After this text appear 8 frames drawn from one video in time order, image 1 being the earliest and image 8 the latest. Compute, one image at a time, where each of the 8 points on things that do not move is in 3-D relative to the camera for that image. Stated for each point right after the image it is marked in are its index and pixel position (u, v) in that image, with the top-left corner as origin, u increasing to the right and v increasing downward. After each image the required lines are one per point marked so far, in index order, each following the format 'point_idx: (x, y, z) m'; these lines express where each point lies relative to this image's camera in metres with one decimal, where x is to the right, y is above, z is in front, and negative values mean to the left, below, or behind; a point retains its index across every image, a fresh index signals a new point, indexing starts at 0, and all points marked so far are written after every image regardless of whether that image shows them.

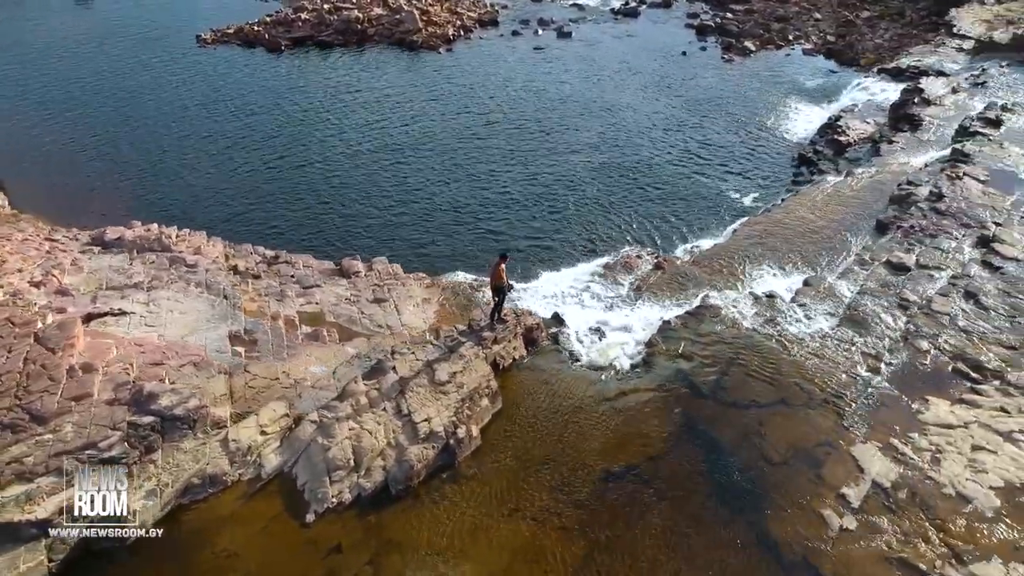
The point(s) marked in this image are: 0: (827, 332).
0: (+4.8, -0.7, +15.0) m
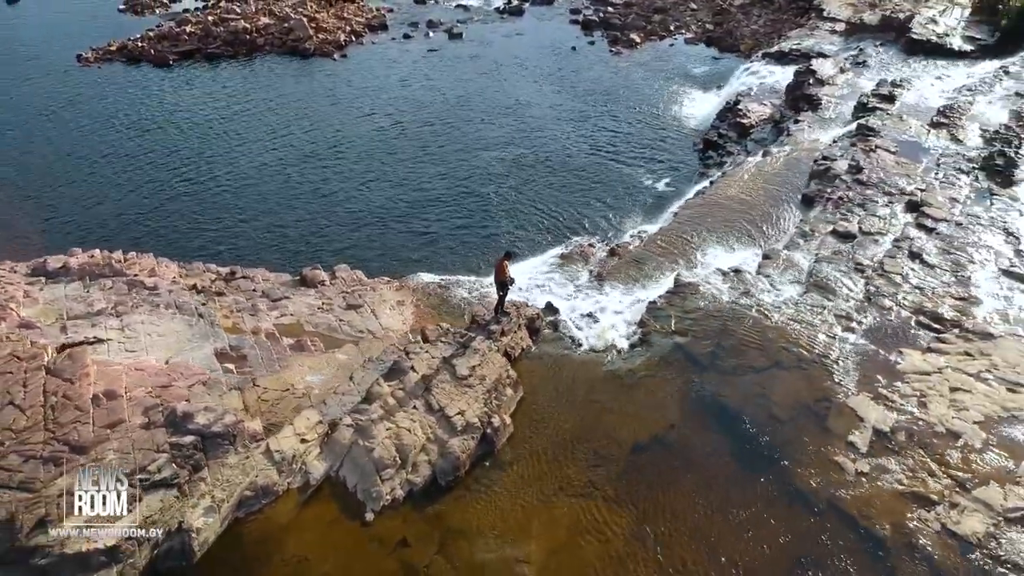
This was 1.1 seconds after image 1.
0: (+4.7, -0.2, +16.3) m
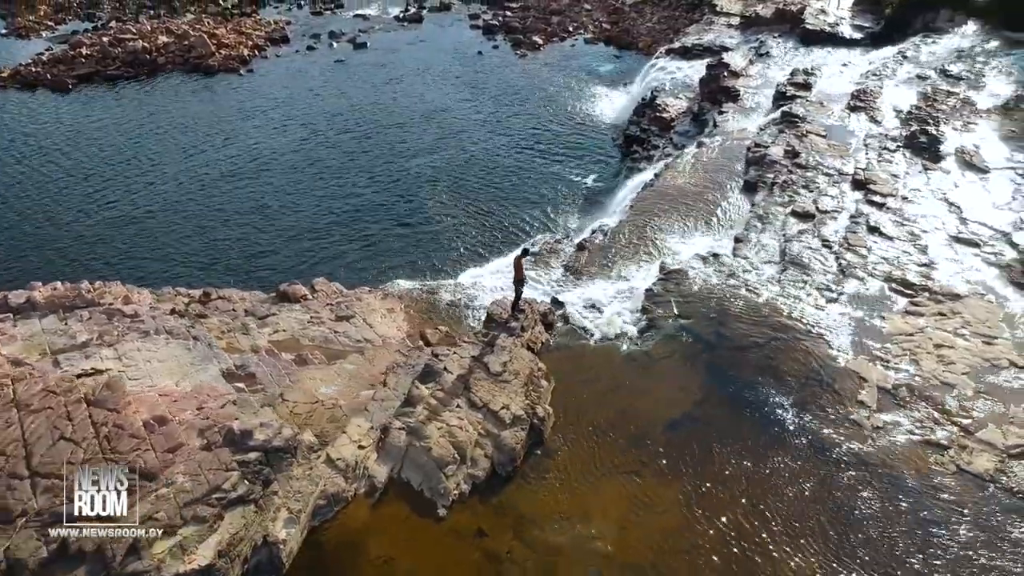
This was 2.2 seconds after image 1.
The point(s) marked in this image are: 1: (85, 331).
0: (+4.7, +0.2, +17.6) m
1: (-8.0, -0.8, +18.6) m
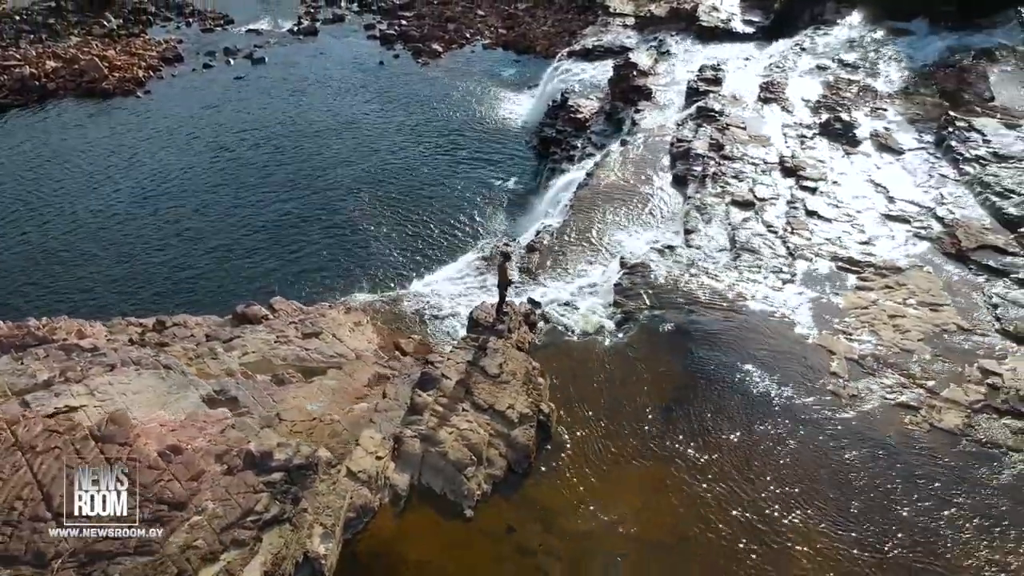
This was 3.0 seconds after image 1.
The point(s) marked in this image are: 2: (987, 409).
0: (+4.2, +0.5, +18.6) m
1: (-8.5, -1.5, +18.1) m
2: (+7.0, -1.8, +14.7) m
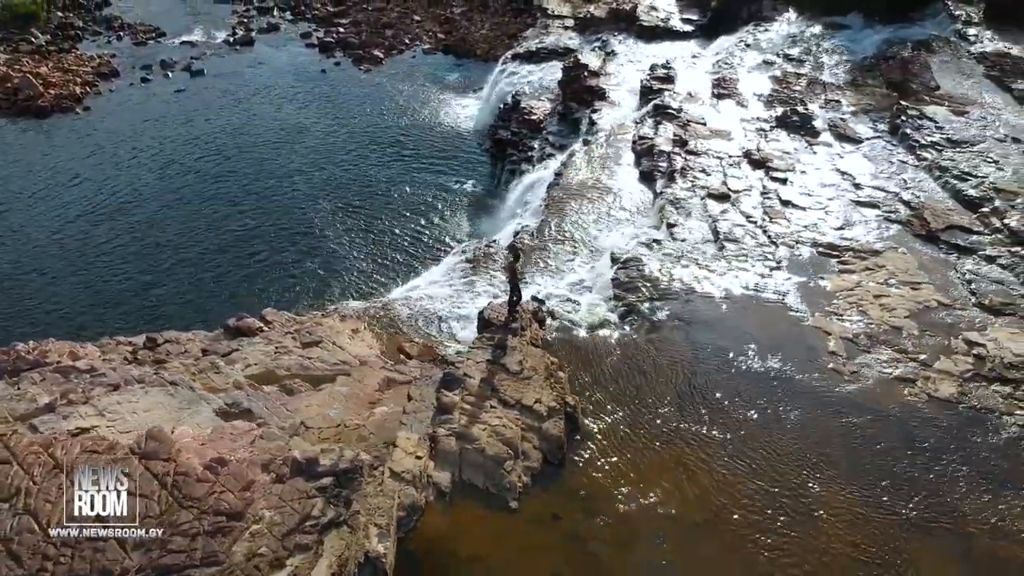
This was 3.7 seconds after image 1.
0: (+4.1, +0.7, +19.4) m
1: (-8.3, -1.9, +17.9) m
2: (+7.4, -1.4, +15.7) m
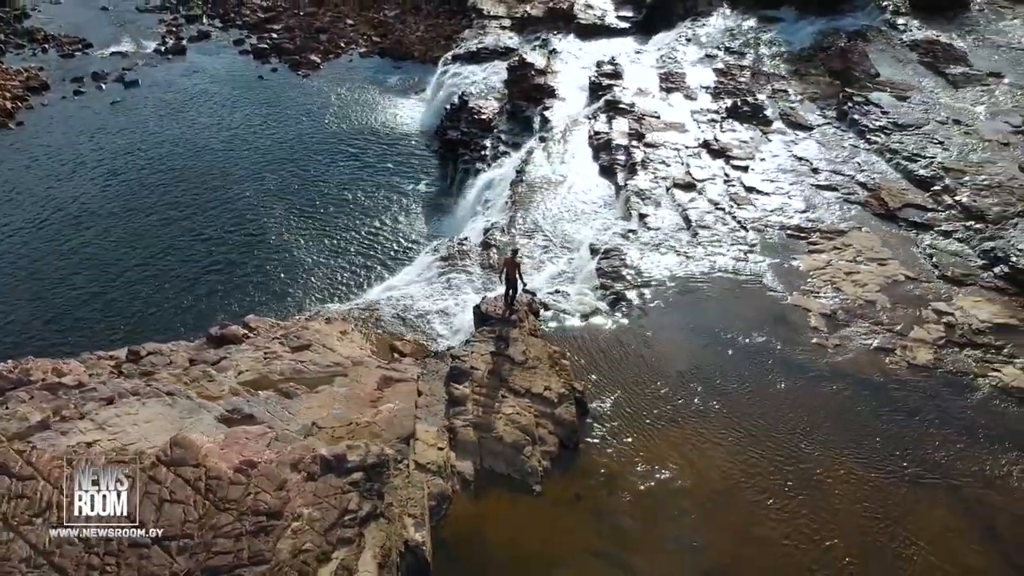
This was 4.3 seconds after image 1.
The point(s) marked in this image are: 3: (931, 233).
0: (+3.7, +1.0, +20.2) m
1: (-8.4, -2.2, +17.7) m
2: (+7.4, -0.9, +16.8) m
3: (+8.3, +1.1, +19.7) m
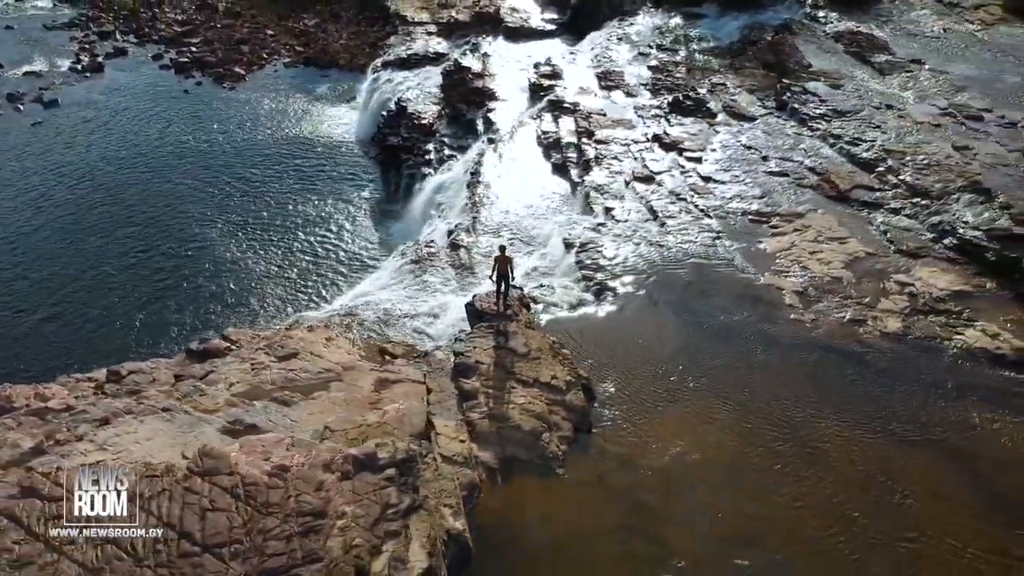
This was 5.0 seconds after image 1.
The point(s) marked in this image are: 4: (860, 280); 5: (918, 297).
0: (+3.2, +1.2, +21.1) m
1: (-8.4, -2.6, +17.4) m
2: (+7.3, -0.4, +18.1) m
3: (+7.8, +1.6, +21.0) m
4: (+6.6, +0.1, +18.9) m
5: (+7.5, -0.2, +18.3) m
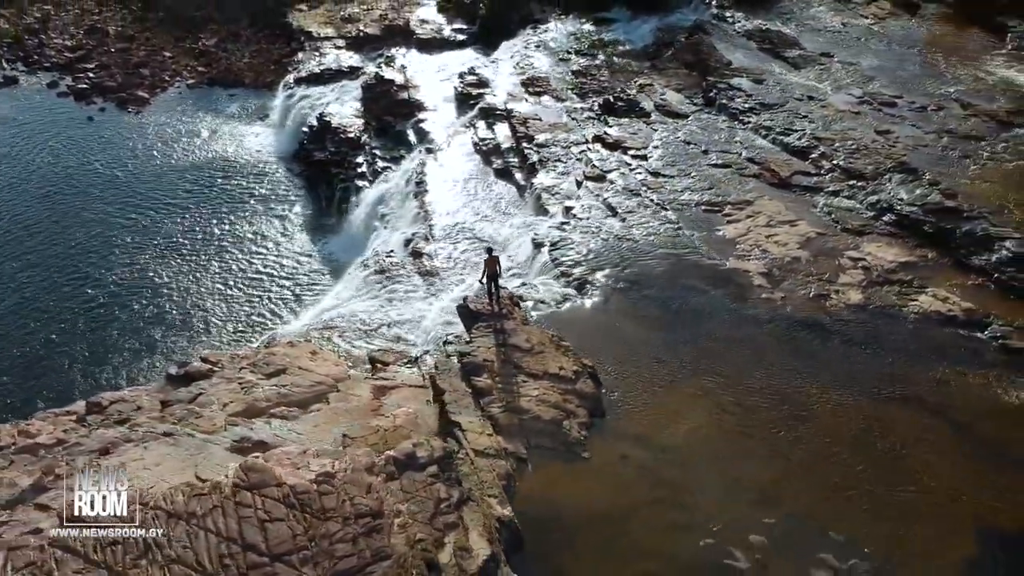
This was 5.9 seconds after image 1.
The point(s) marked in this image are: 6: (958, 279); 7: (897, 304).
0: (+2.6, +1.4, +22.2) m
1: (-8.2, -3.2, +17.1) m
2: (+7.1, +0.1, +19.6) m
3: (+7.0, +2.1, +22.6) m
4: (+6.2, +0.6, +20.3) m
5: (+7.2, +0.4, +19.9) m
6: (+8.7, +0.2, +19.4) m
7: (+7.3, -0.3, +19.0) m
